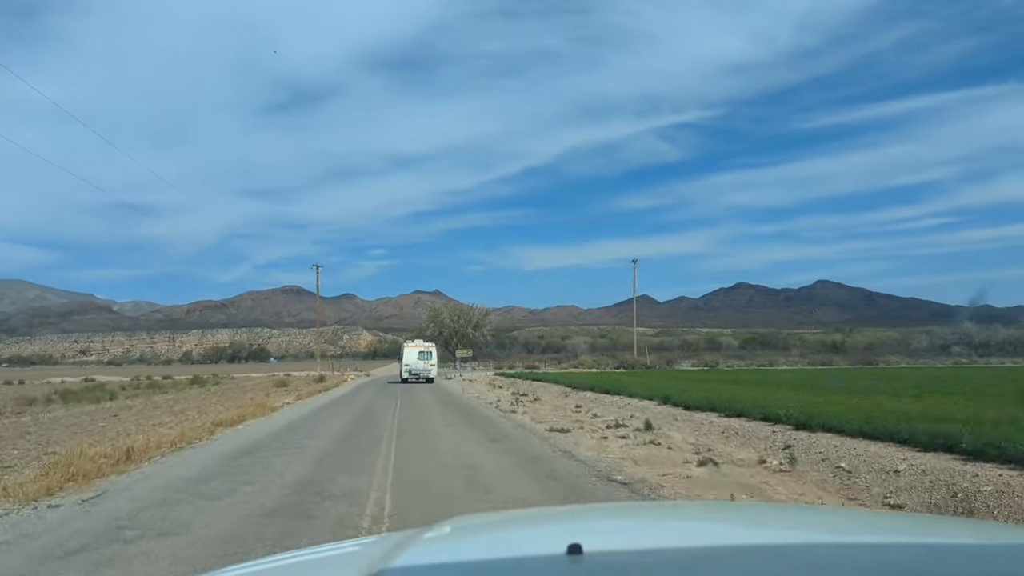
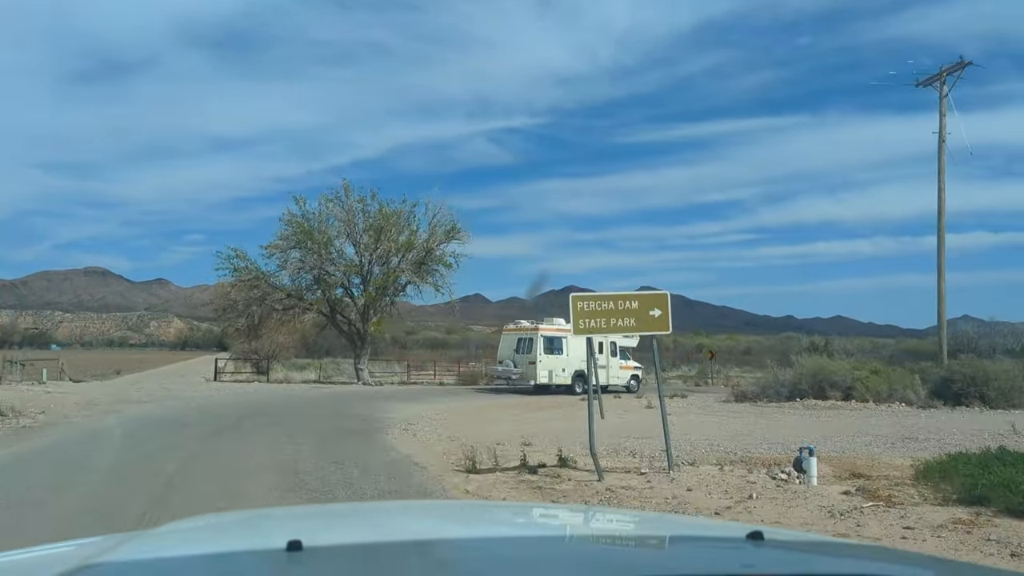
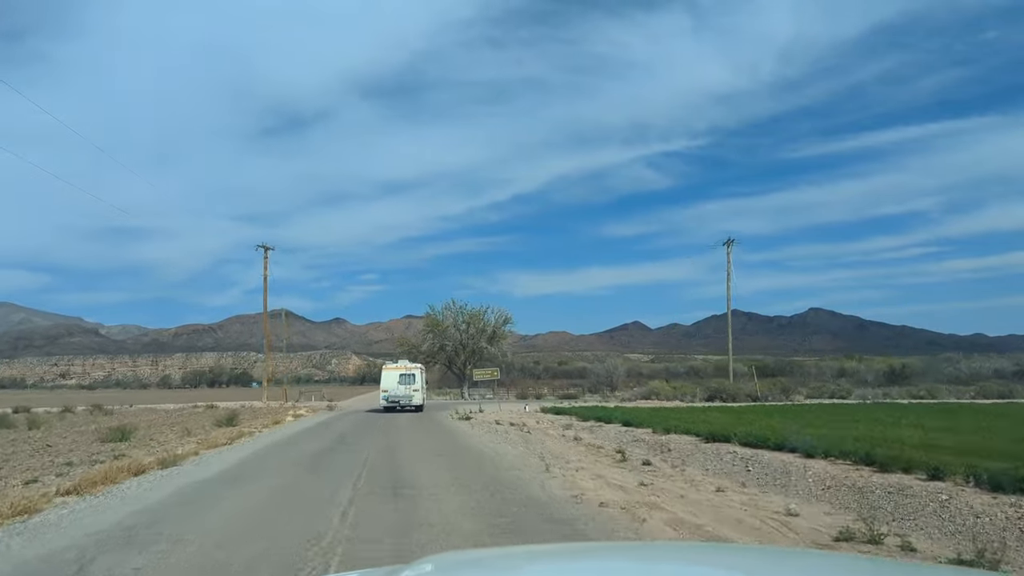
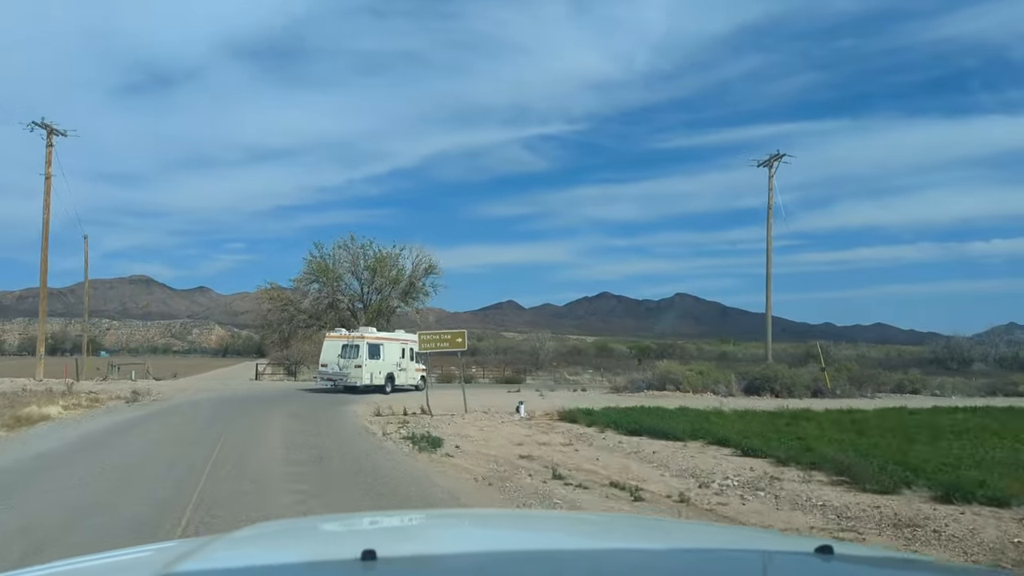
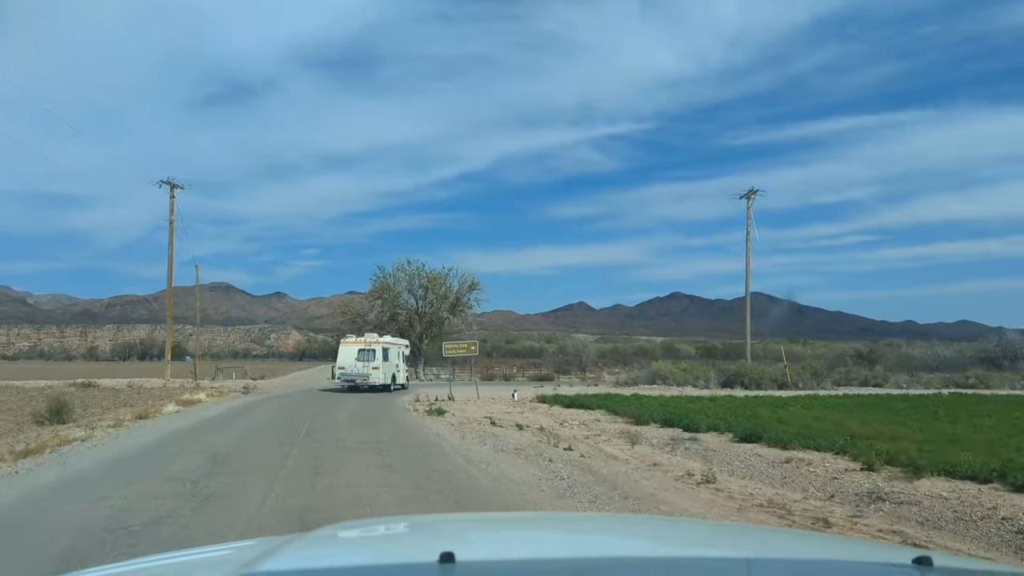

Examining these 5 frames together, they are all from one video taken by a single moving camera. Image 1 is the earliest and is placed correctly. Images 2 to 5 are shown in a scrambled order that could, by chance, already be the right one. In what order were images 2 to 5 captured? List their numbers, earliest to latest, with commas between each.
3, 5, 4, 2
